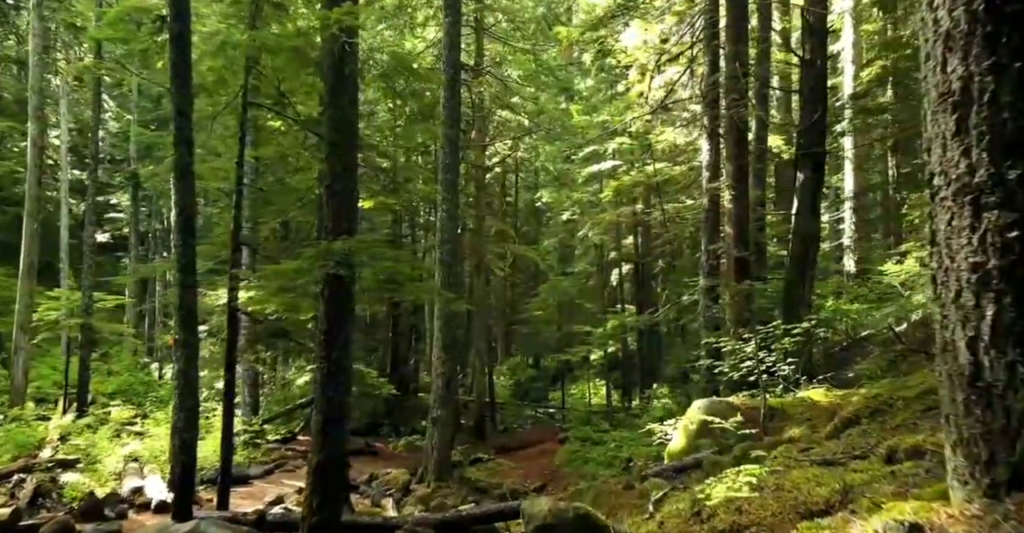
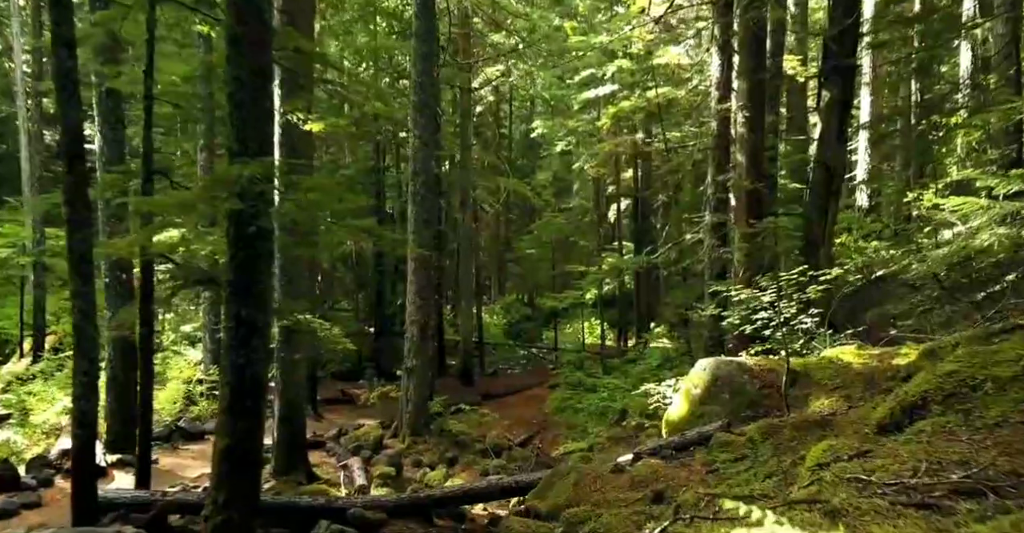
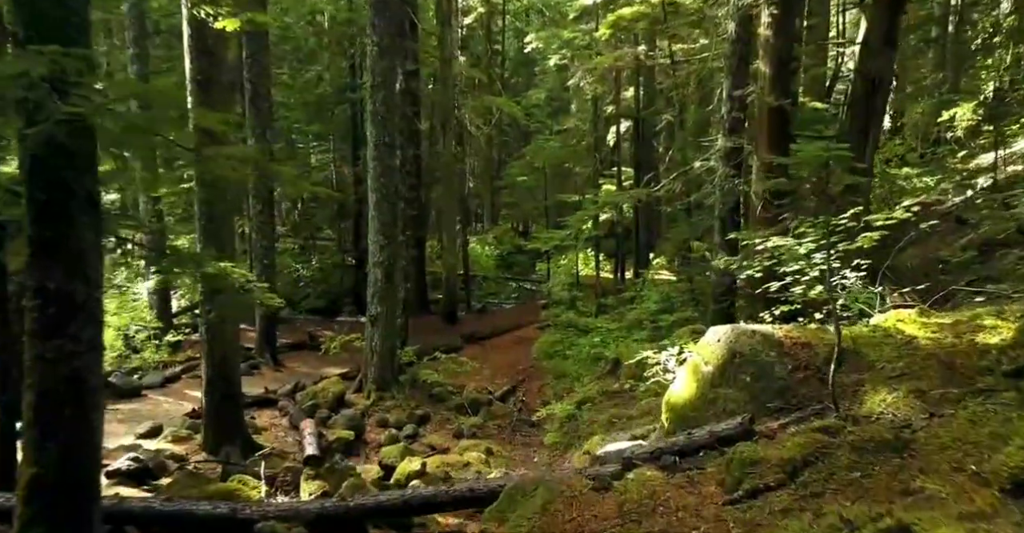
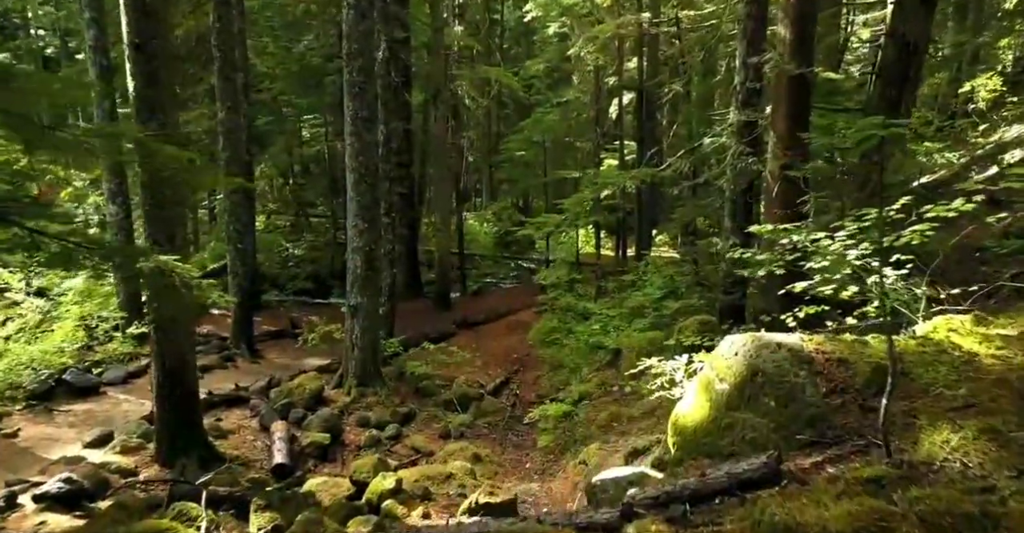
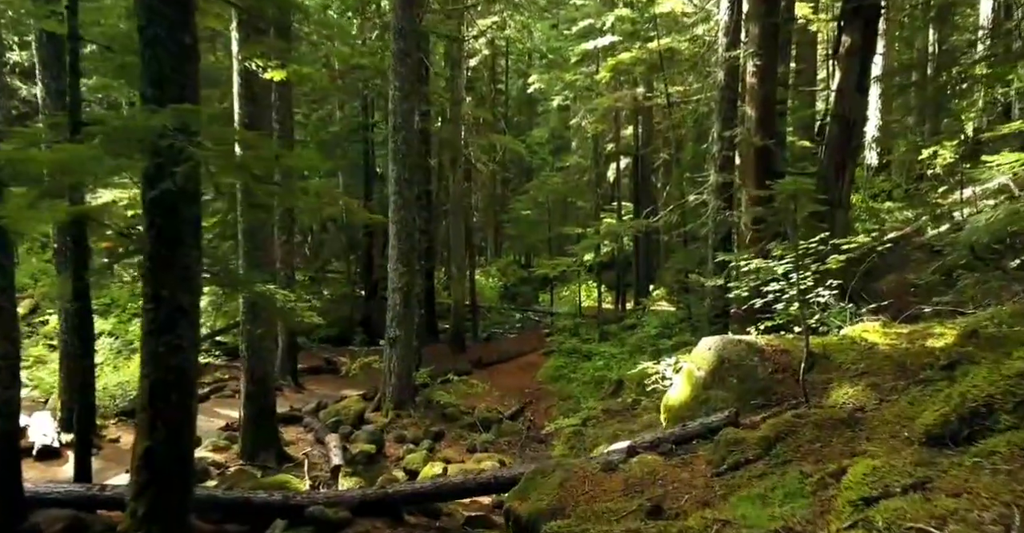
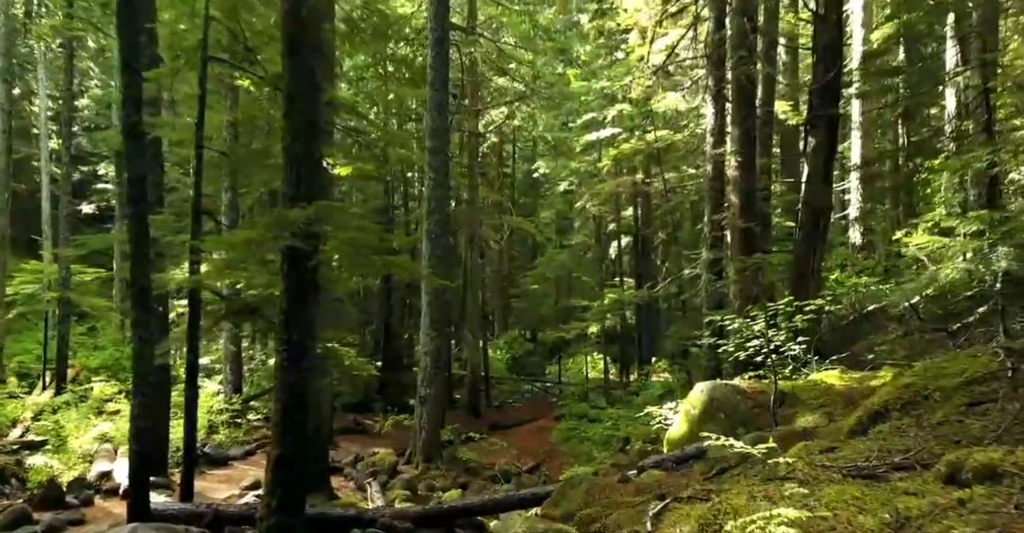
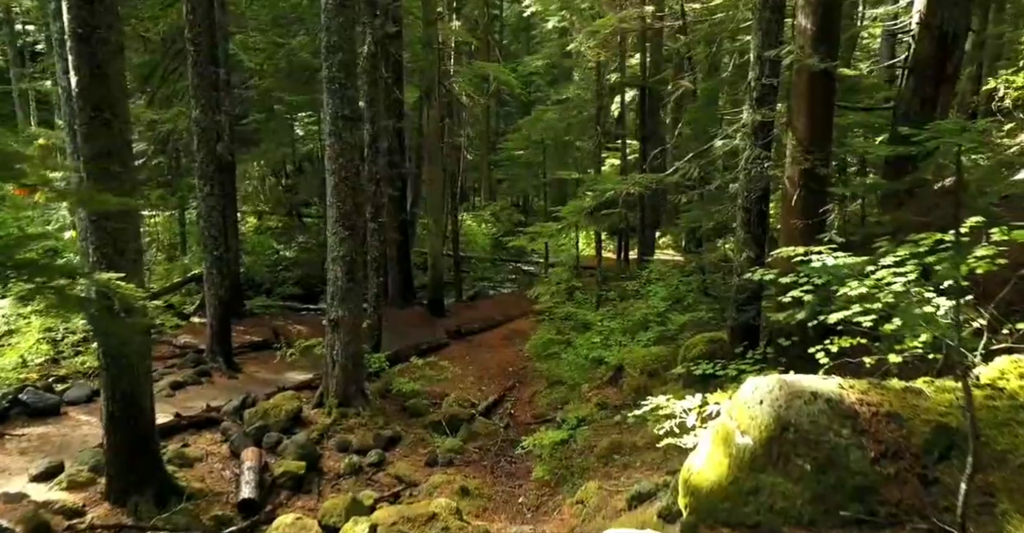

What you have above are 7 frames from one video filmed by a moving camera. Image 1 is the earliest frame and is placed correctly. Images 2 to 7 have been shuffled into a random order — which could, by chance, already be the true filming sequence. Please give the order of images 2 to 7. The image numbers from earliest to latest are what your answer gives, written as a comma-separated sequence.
6, 2, 5, 3, 4, 7
